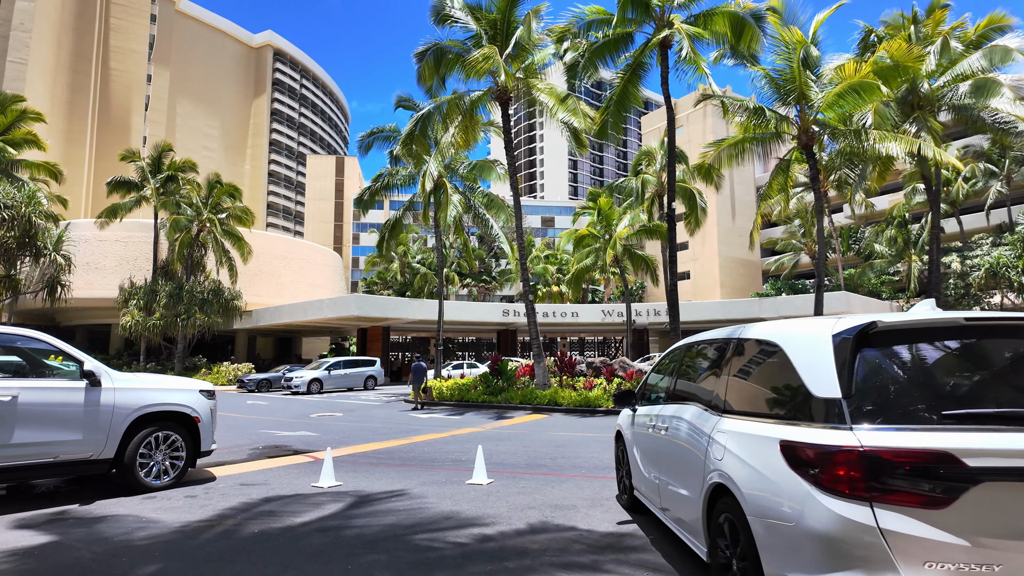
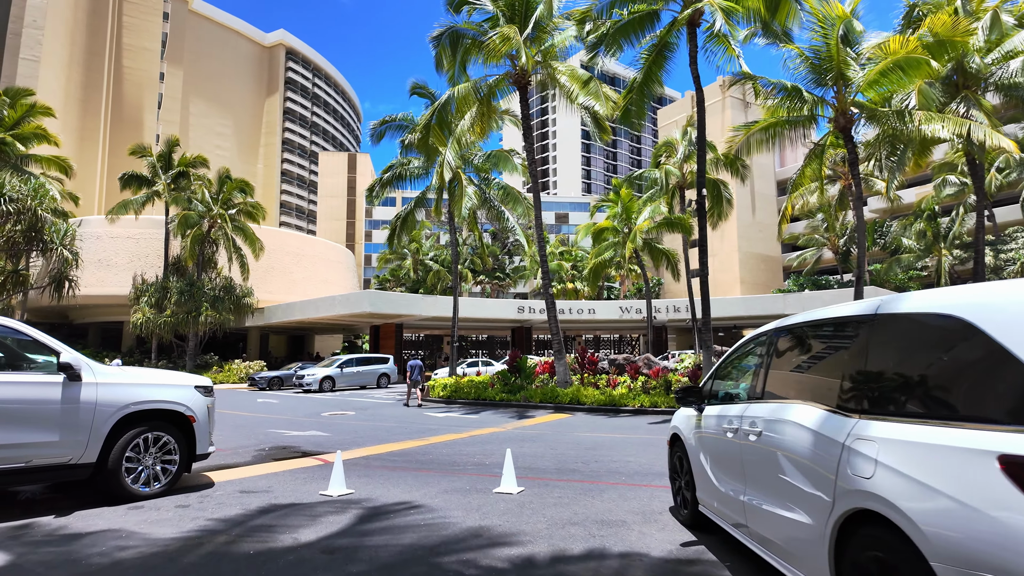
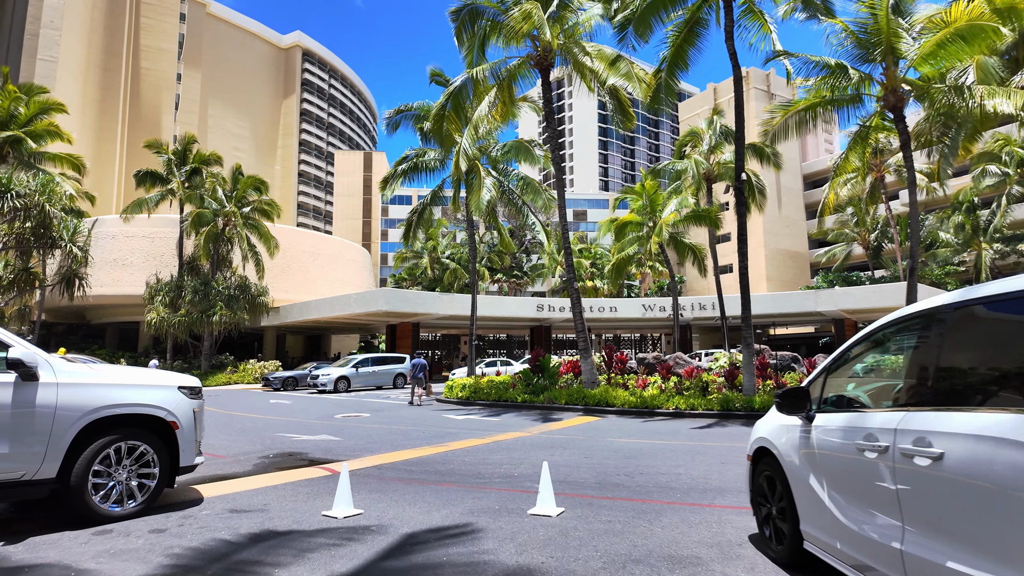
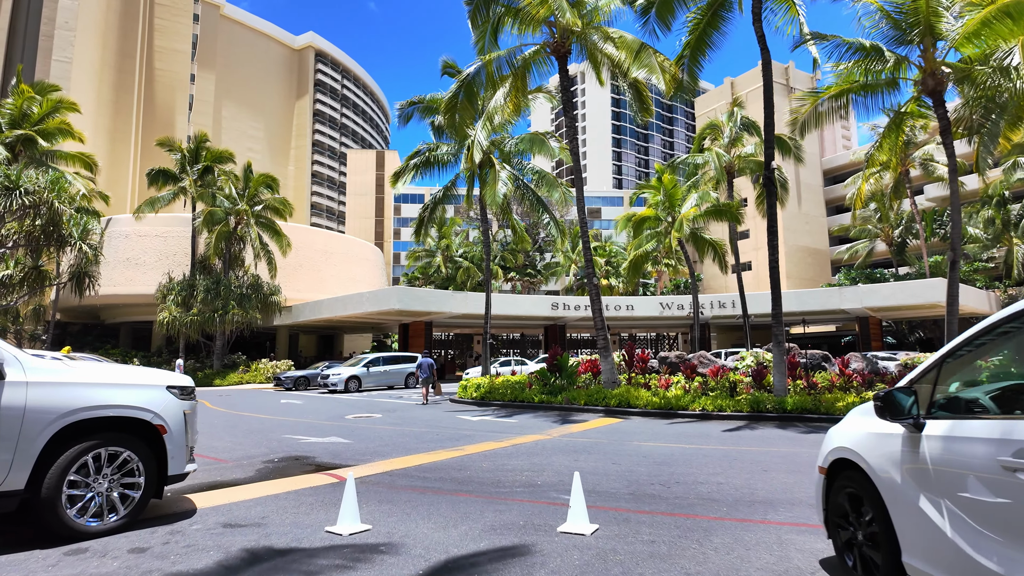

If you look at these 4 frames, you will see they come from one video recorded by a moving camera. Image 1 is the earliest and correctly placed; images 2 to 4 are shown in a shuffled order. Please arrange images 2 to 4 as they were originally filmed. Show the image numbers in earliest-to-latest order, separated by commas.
2, 3, 4
